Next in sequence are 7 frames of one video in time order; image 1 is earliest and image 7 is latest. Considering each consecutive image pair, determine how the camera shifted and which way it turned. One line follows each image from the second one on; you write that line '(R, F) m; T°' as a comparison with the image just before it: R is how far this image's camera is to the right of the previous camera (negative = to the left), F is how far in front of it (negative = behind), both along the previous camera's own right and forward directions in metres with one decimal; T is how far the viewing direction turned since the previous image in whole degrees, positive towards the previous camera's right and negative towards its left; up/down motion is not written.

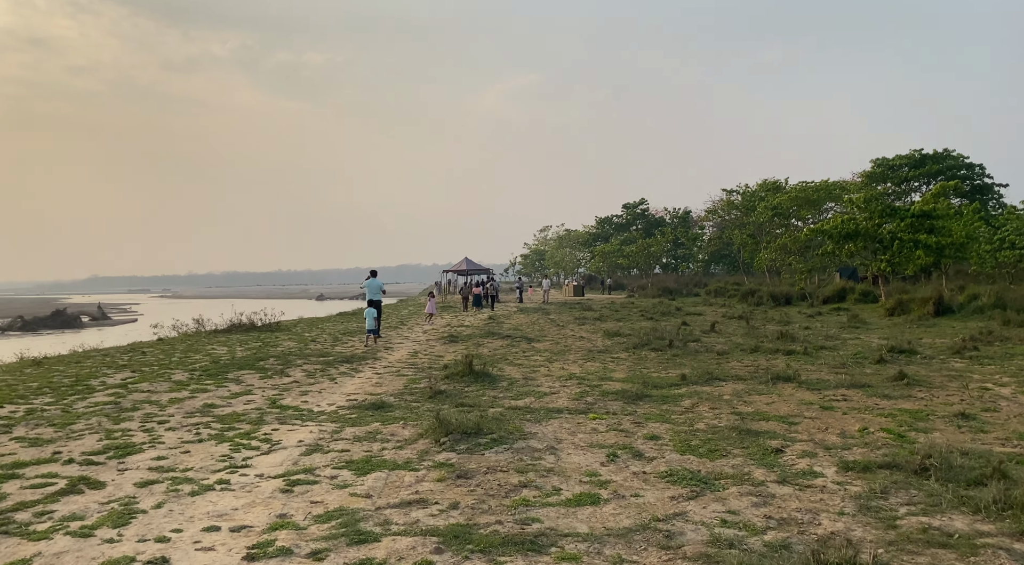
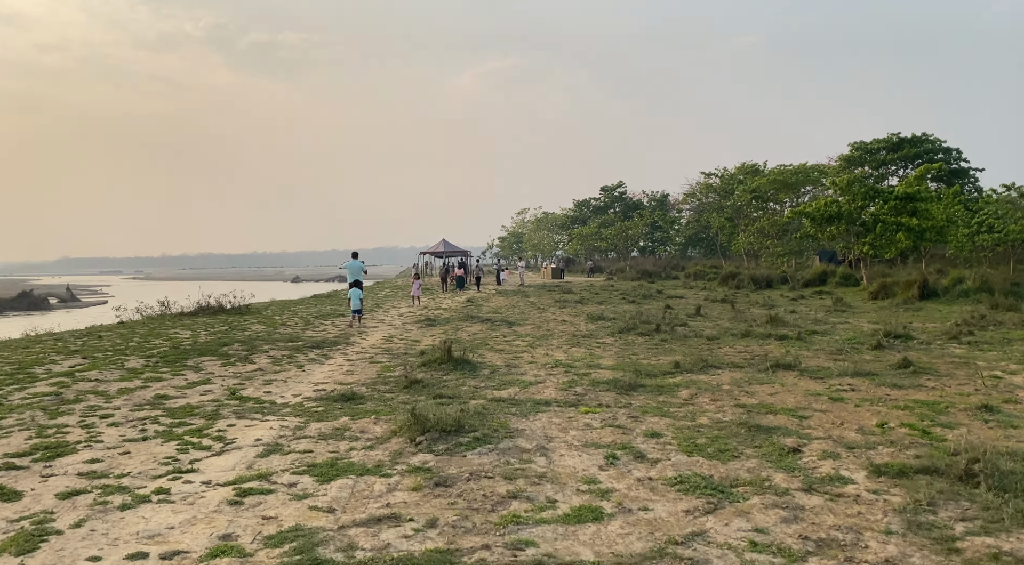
(-0.1, +1.1) m; +2°
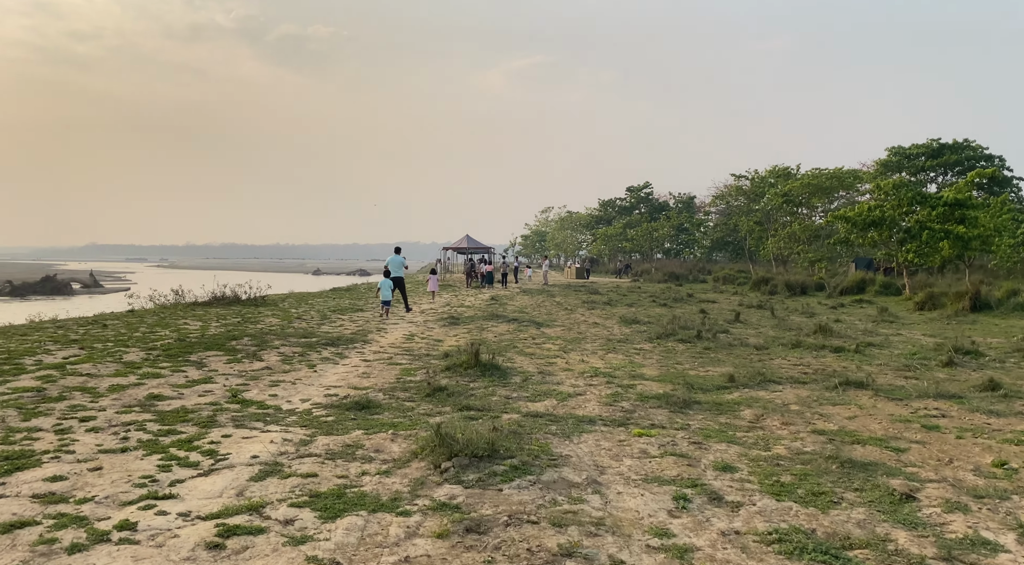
(-0.2, +1.4) m; -1°
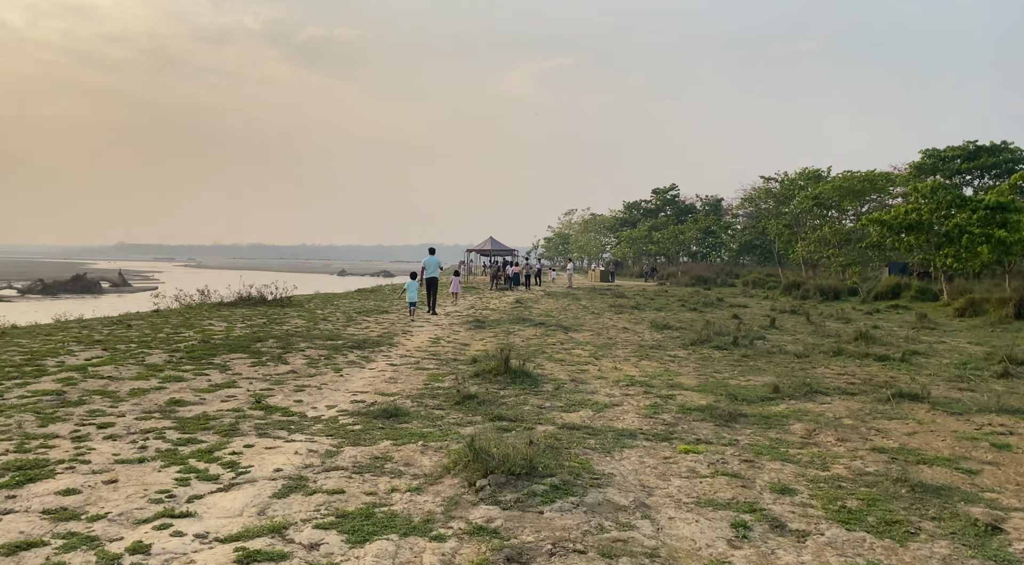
(-0.1, +0.5) m; -2°
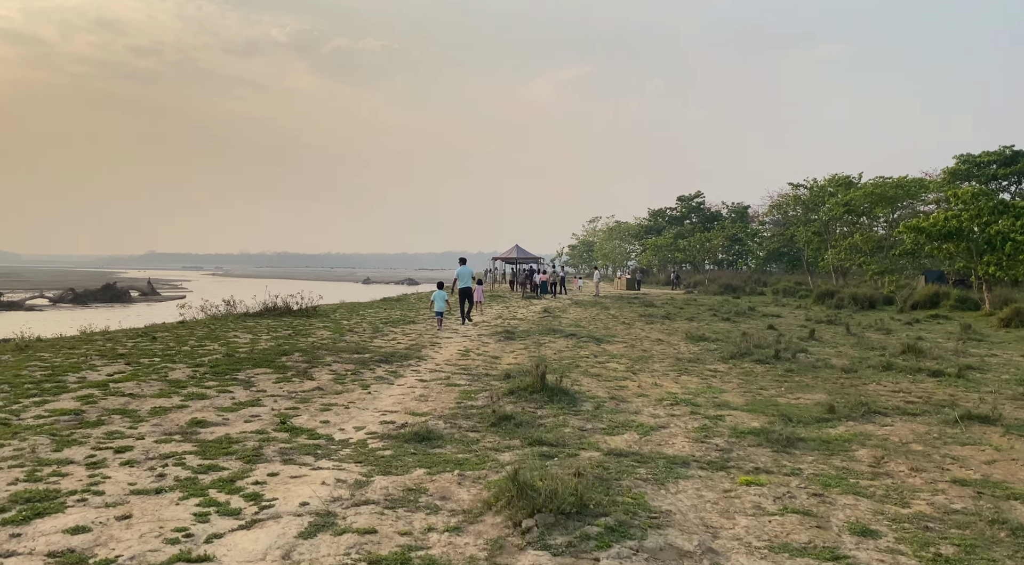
(-0.2, +0.6) m; -2°
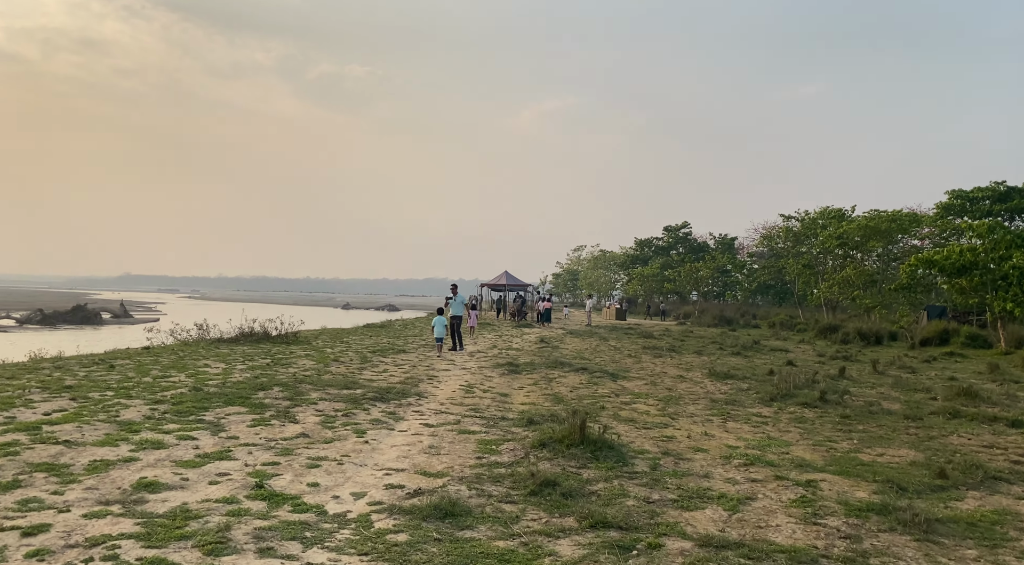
(-0.6, +2.2) m; +1°
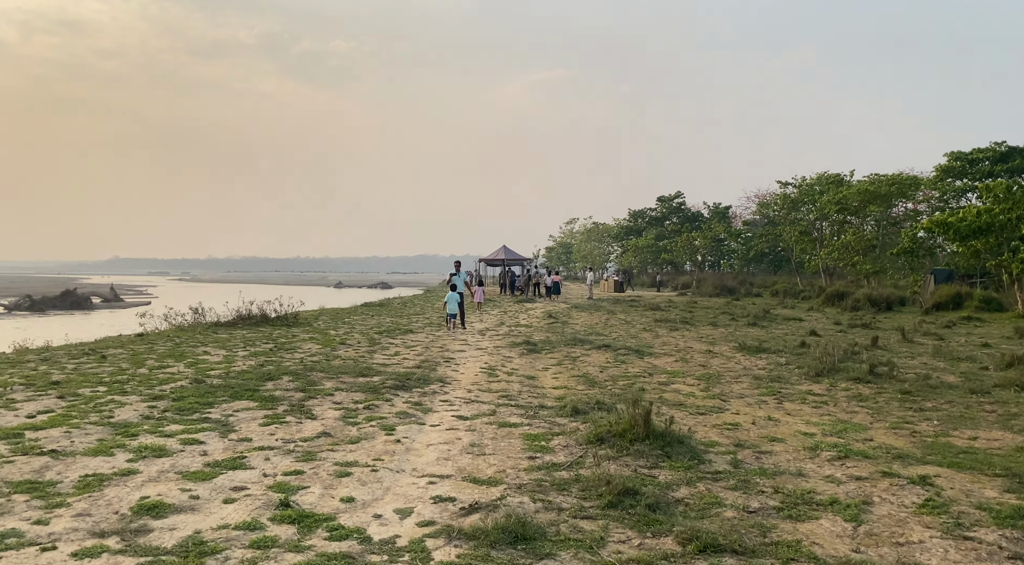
(-0.6, +1.3) m; +1°
